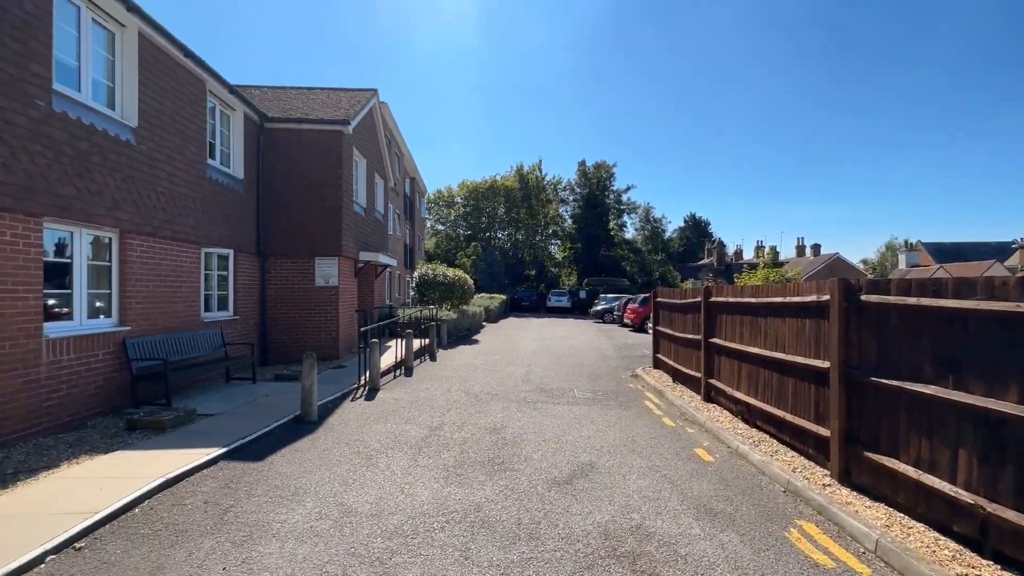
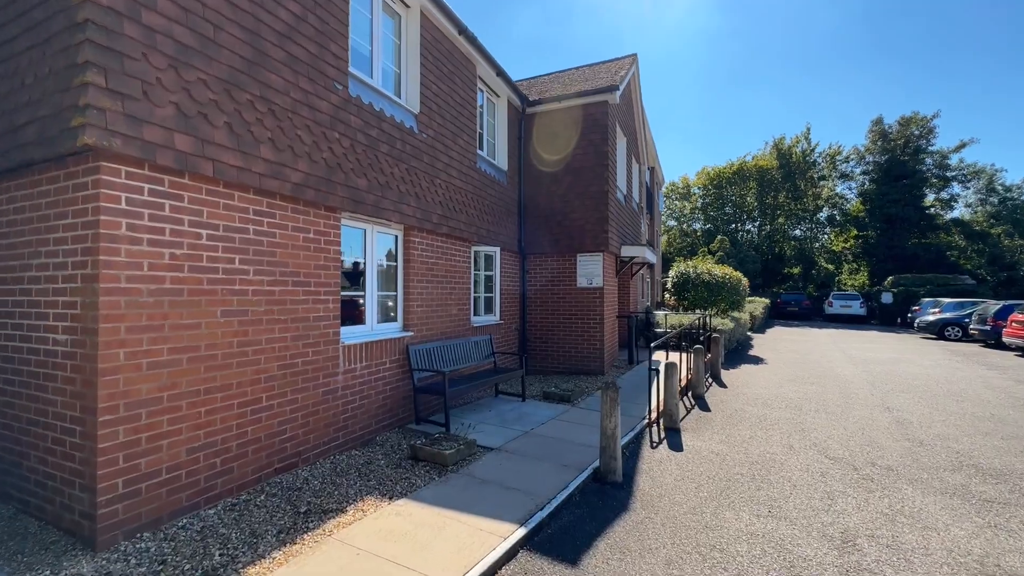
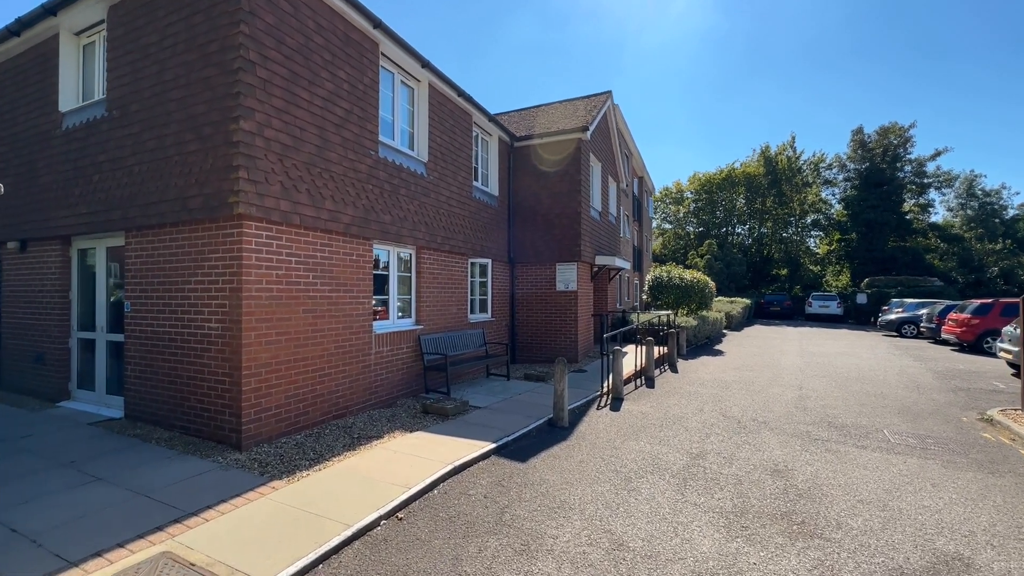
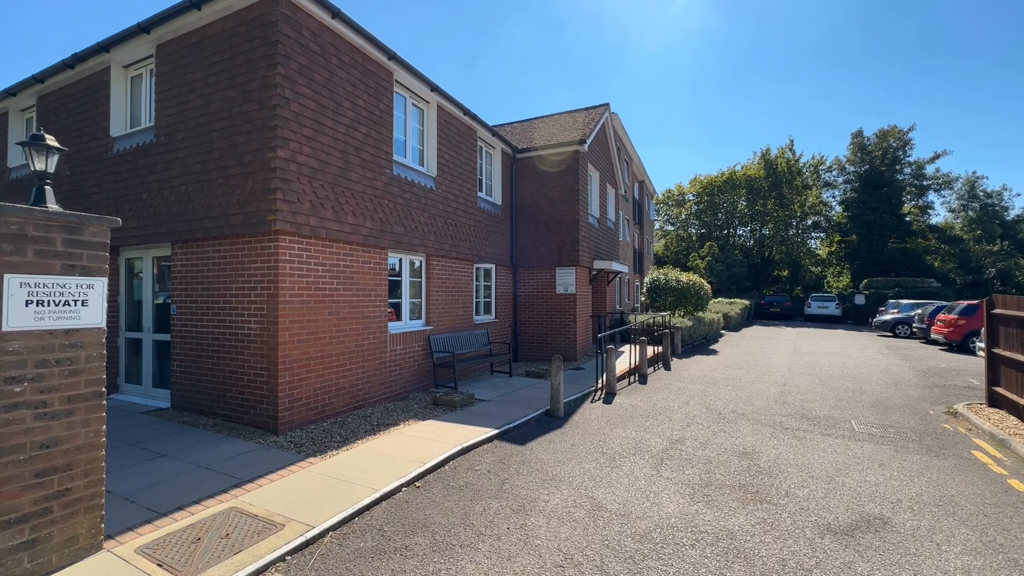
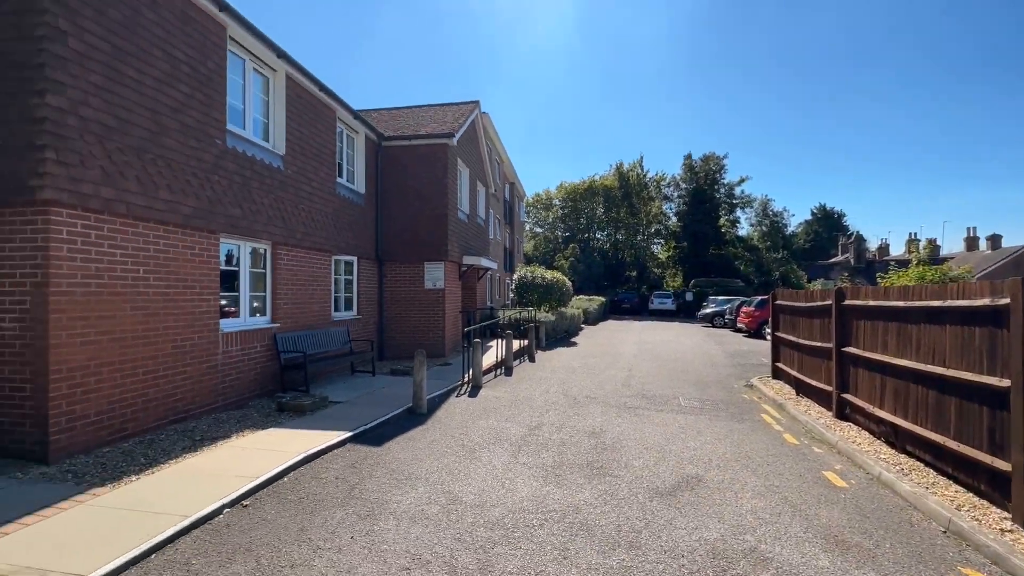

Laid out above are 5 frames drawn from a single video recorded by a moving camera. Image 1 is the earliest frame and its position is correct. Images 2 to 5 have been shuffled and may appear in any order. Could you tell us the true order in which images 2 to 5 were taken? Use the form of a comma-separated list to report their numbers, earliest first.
5, 4, 3, 2
